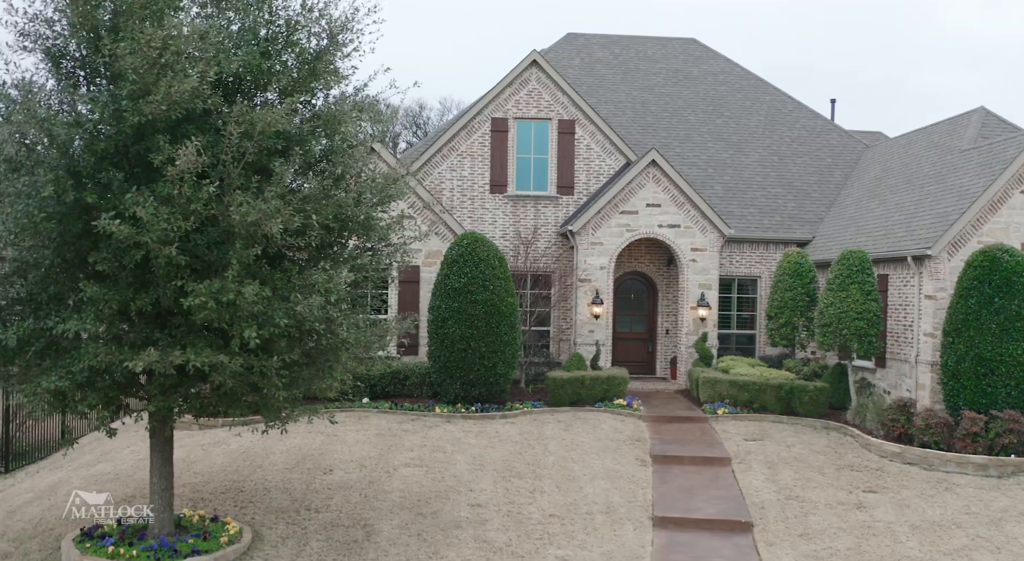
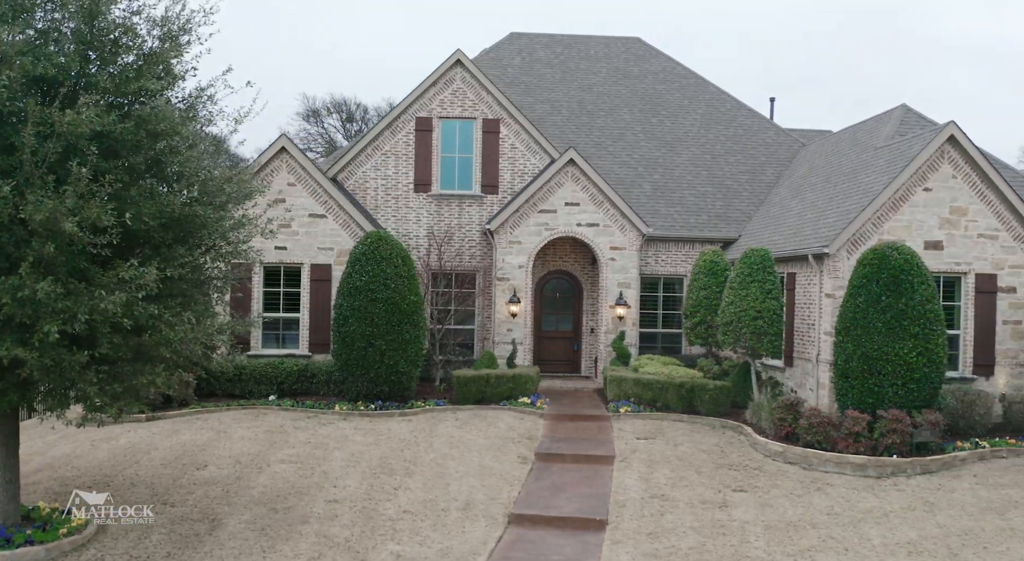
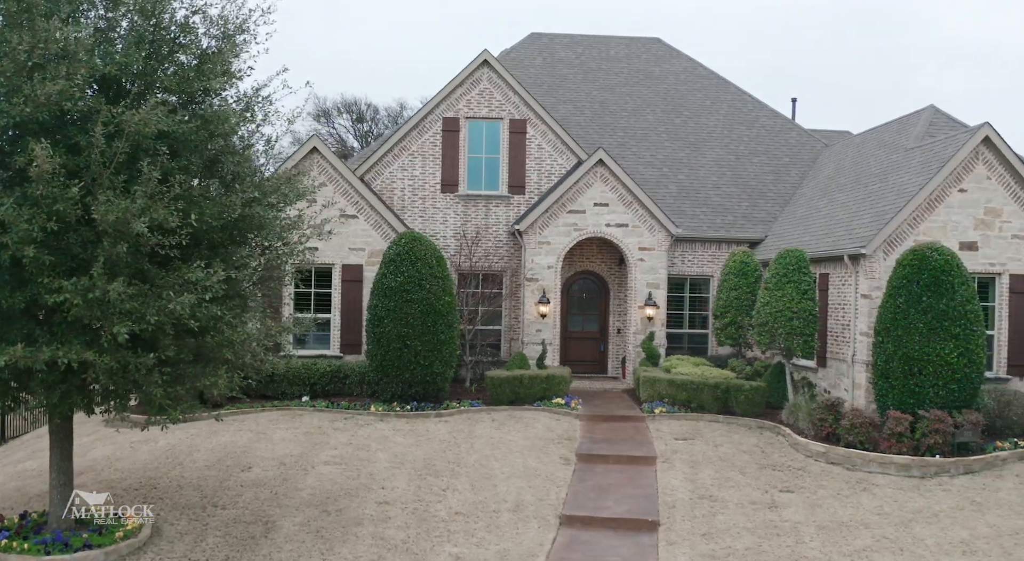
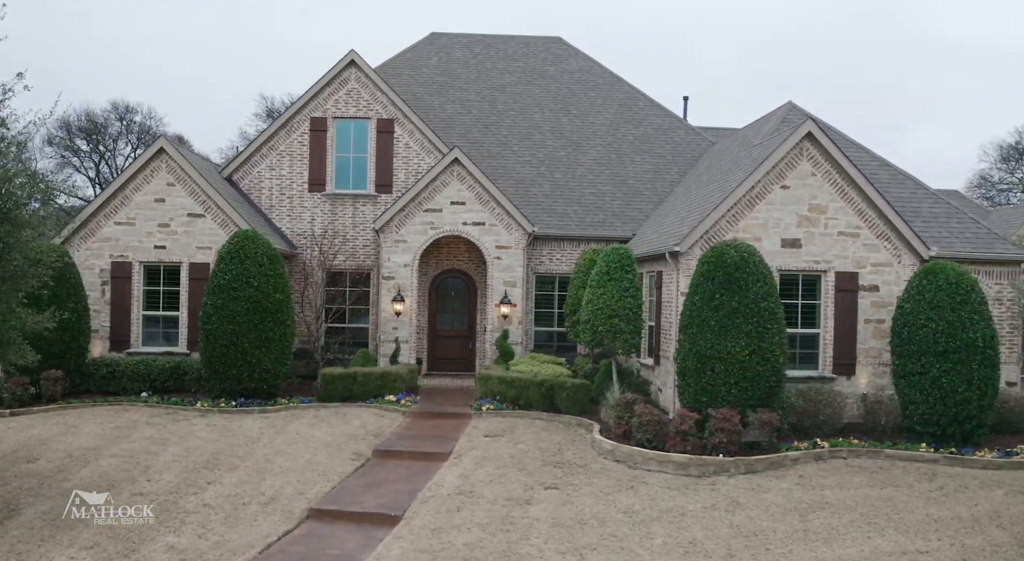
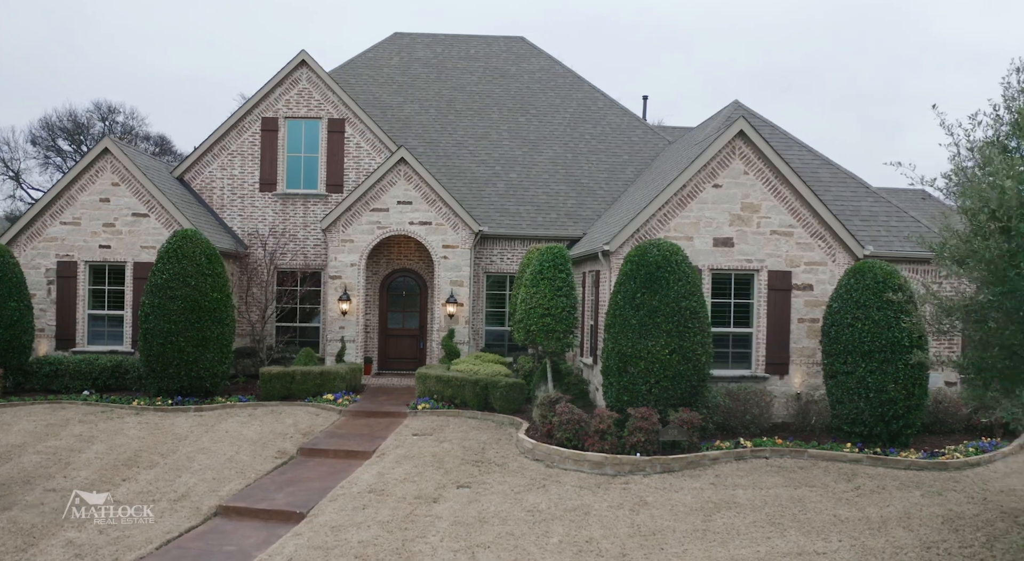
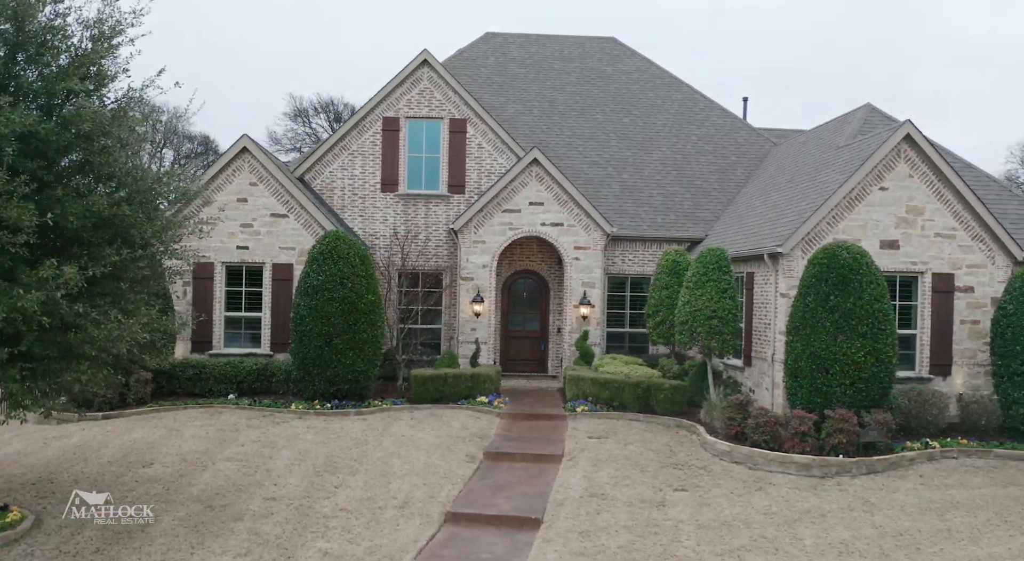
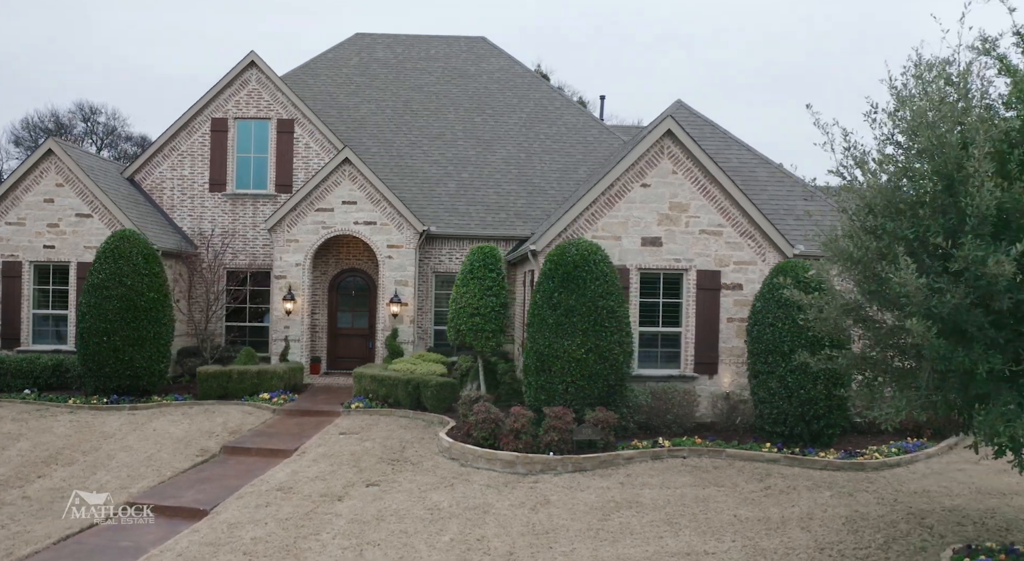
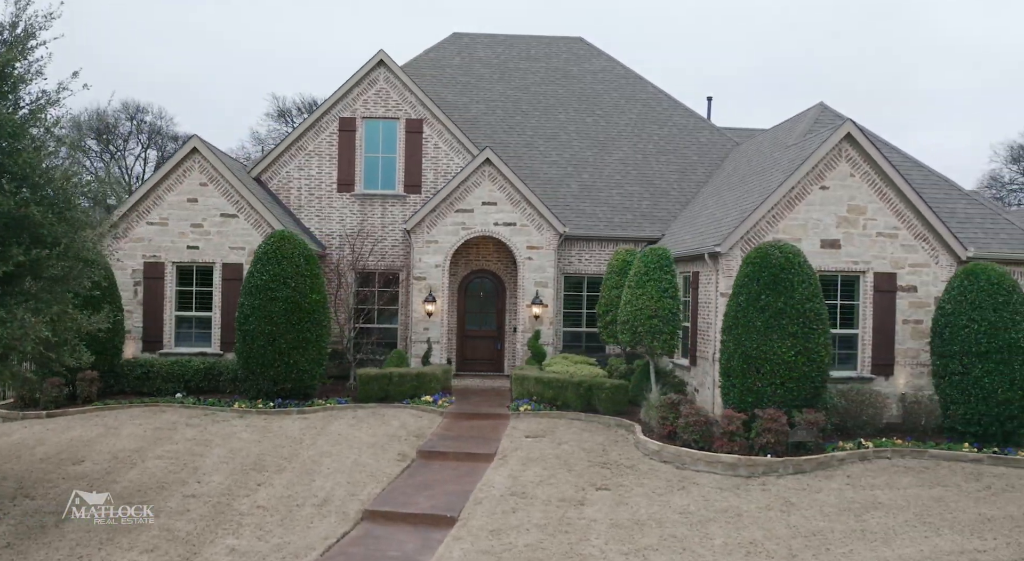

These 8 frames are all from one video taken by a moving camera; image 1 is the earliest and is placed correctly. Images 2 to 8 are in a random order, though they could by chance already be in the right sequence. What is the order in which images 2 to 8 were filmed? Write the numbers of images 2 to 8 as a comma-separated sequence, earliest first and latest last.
3, 2, 6, 8, 4, 5, 7
